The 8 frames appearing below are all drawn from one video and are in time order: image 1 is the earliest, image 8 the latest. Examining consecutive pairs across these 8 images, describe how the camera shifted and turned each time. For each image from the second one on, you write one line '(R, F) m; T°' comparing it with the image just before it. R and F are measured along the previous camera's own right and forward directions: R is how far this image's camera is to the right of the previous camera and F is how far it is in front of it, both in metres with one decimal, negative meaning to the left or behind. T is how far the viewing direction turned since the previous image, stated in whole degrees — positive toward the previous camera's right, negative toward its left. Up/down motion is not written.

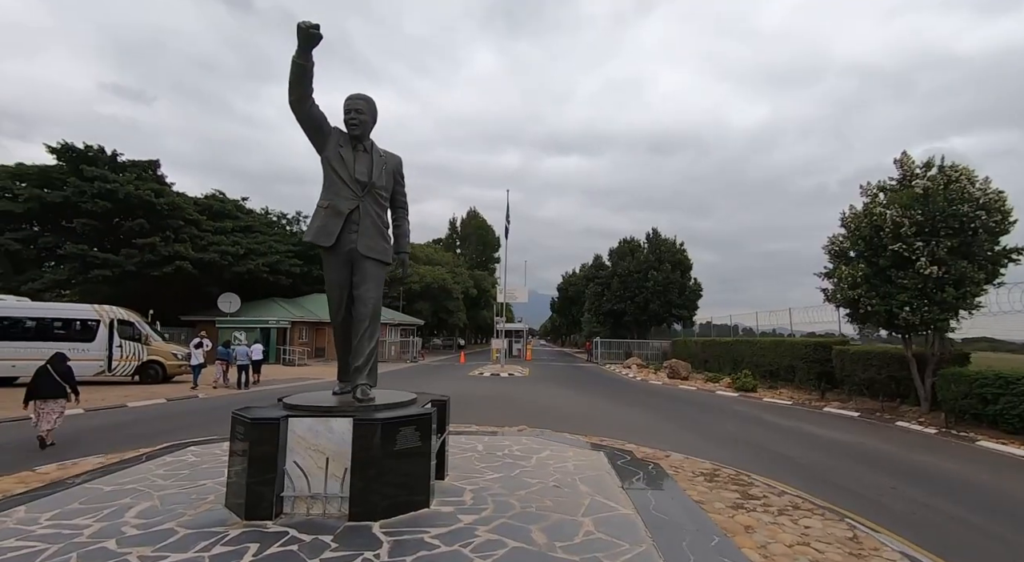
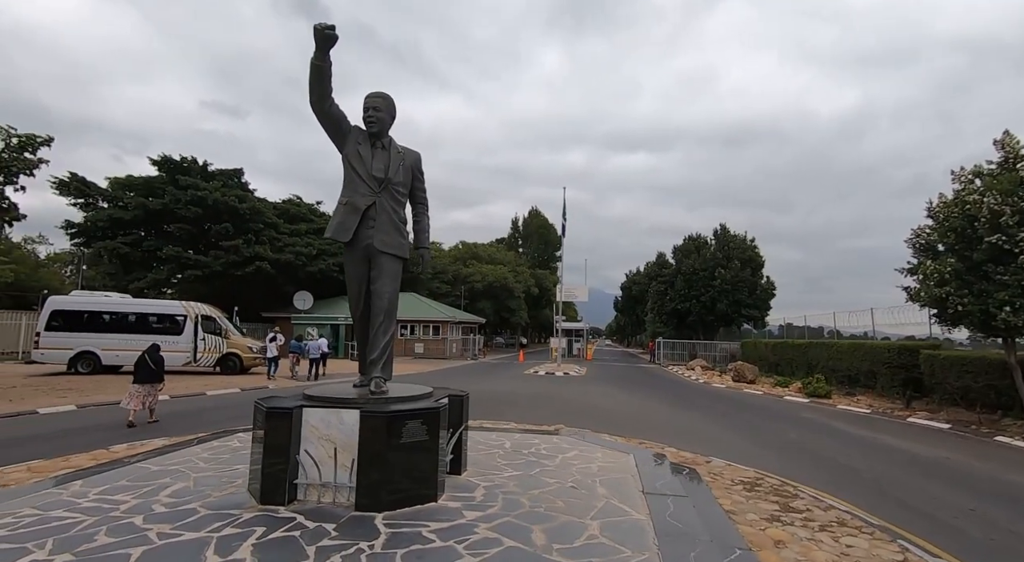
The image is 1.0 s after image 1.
(+0.6, +0.1) m; -8°
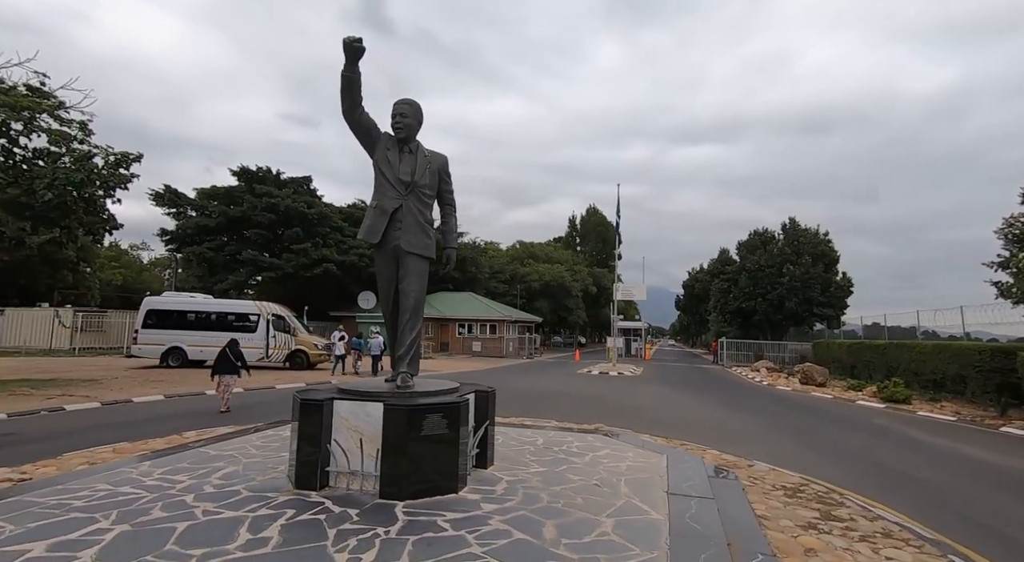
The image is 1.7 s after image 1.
(+0.5, -0.1) m; -7°
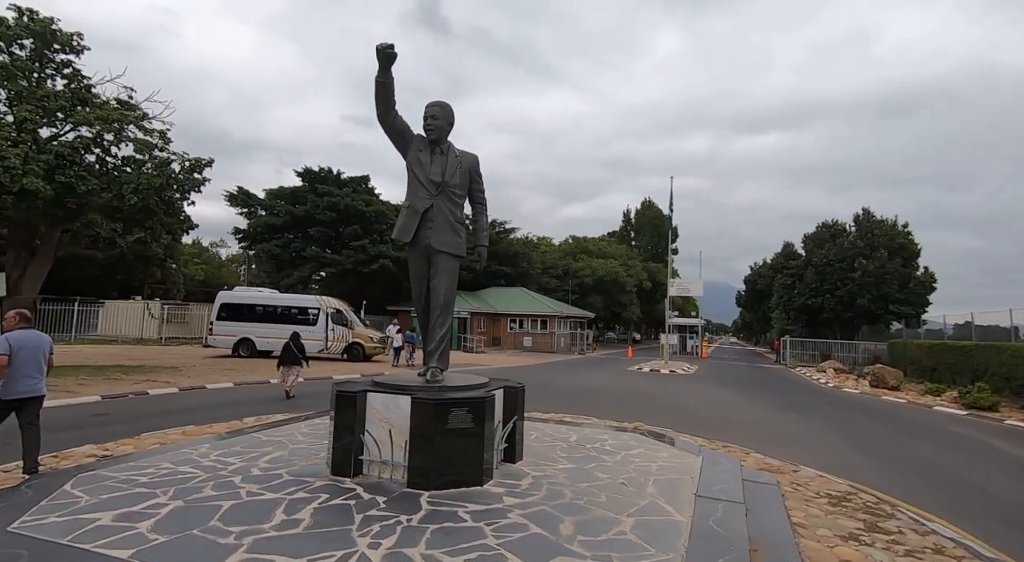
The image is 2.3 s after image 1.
(+0.3, -0.1) m; -6°
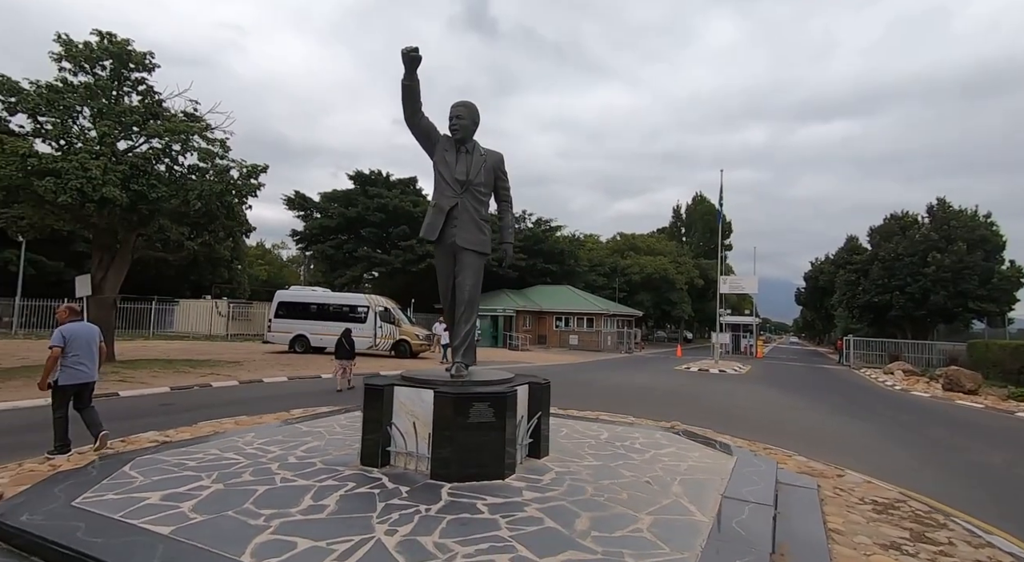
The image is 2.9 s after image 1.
(+0.3, 0.0) m; -6°
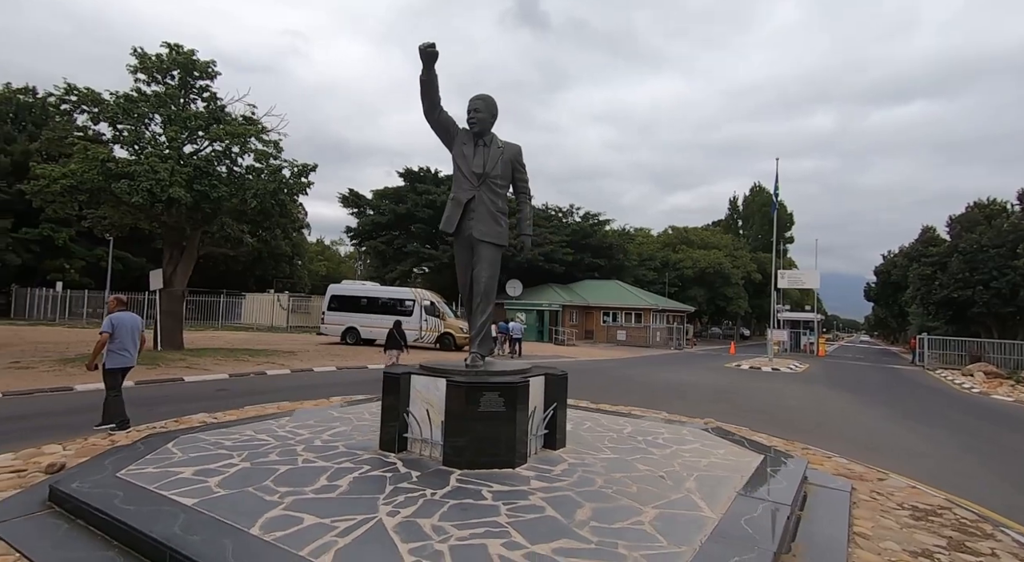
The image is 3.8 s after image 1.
(+0.5, 0.0) m; -6°
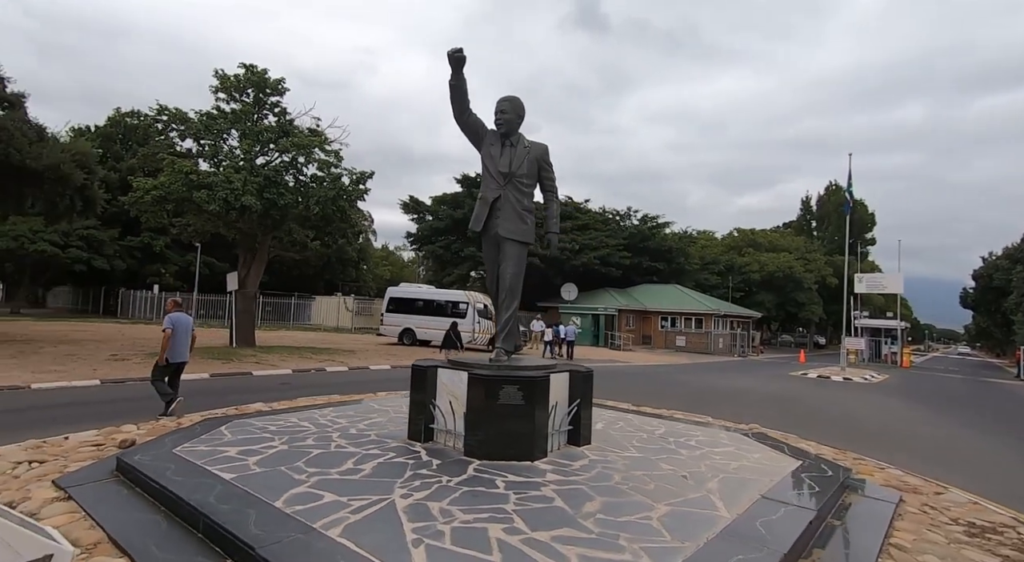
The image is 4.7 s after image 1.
(+0.5, -0.1) m; -7°
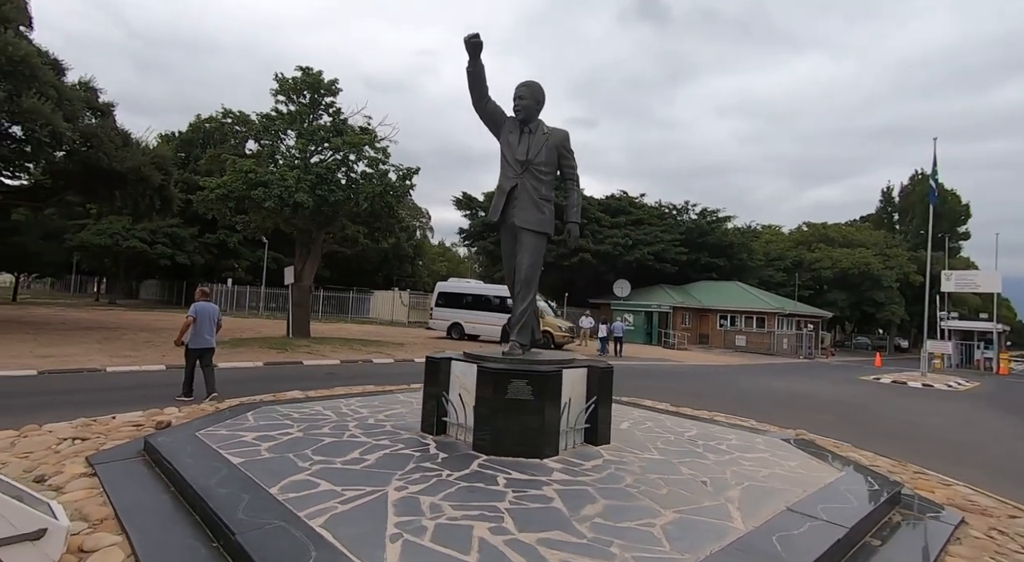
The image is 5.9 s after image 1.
(+0.5, +0.2) m; -7°
